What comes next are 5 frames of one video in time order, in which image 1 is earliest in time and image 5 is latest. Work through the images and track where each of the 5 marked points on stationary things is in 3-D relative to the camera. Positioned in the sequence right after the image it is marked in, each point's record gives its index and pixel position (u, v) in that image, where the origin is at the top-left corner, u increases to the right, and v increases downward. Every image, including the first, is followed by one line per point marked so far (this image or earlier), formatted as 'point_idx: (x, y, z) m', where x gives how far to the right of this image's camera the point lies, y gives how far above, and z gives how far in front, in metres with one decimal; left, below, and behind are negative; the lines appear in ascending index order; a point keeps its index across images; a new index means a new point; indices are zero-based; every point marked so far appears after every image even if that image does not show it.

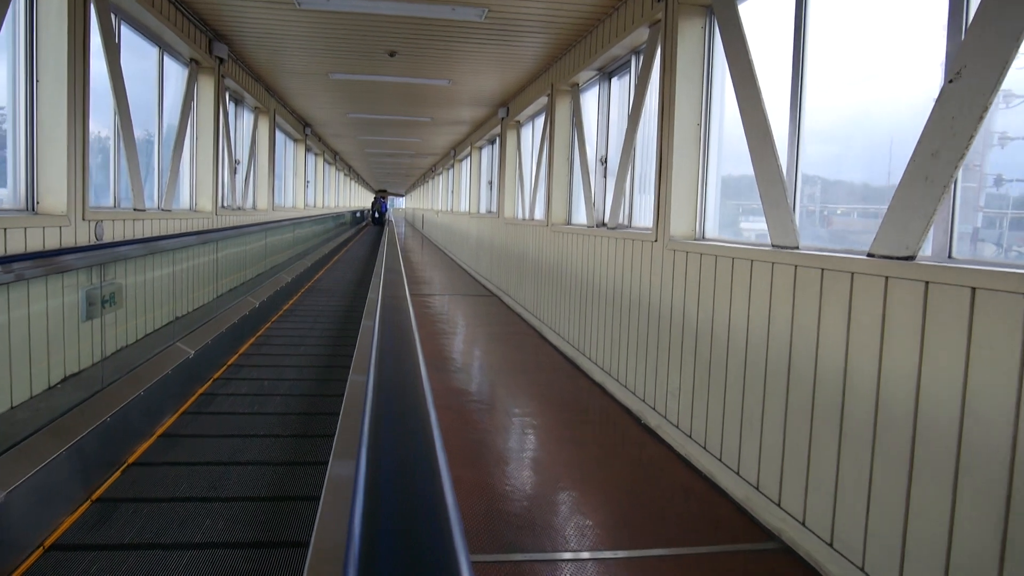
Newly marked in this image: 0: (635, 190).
0: (+0.9, +0.7, +4.9) m
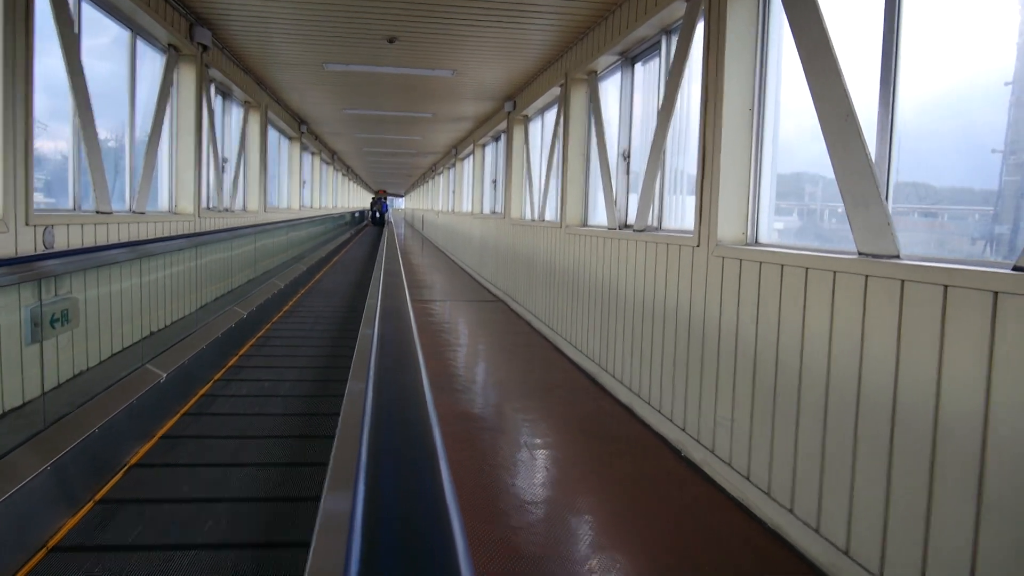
0: (+1.0, +0.6, +4.3) m
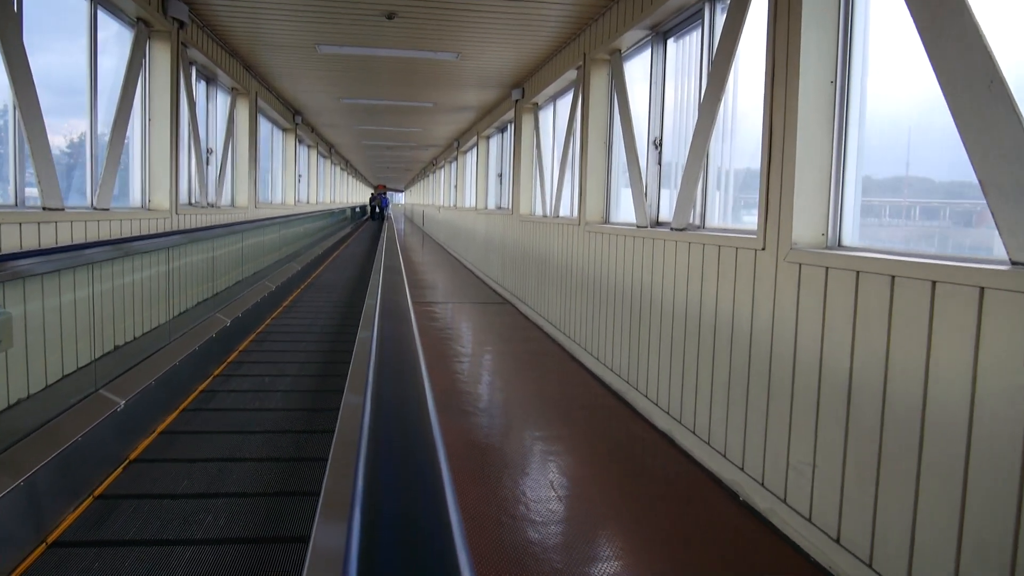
0: (+1.1, +0.6, +3.7) m
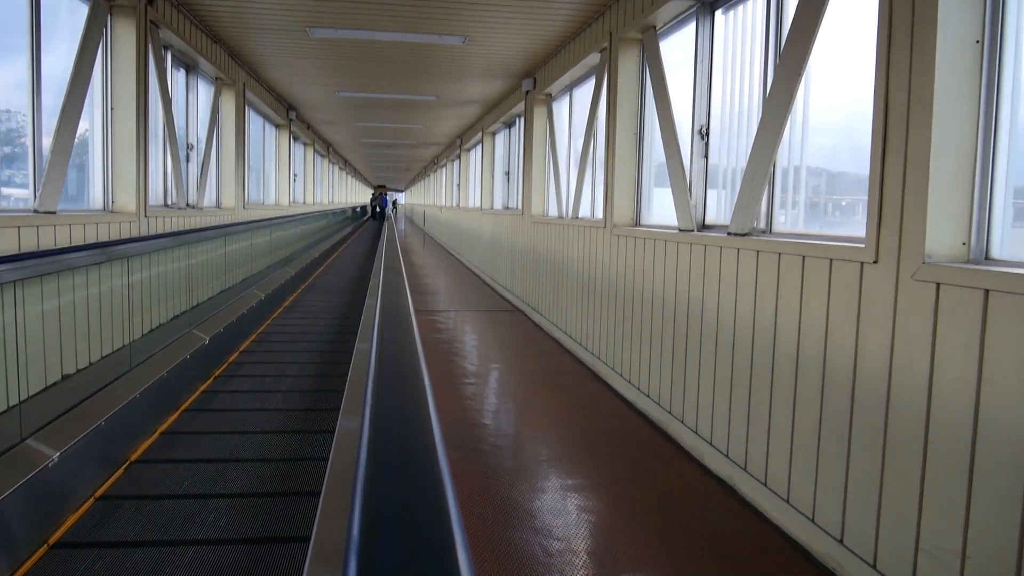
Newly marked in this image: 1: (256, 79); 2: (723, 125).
0: (+1.2, +0.5, +3.1) m
1: (-3.0, +2.5, +8.2) m
2: (+1.1, +0.8, +3.6) m
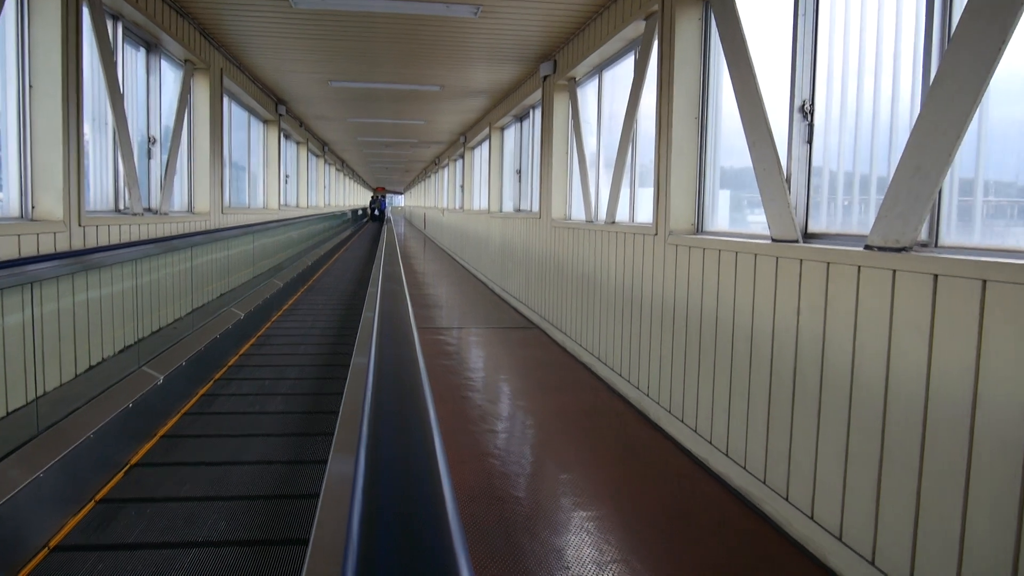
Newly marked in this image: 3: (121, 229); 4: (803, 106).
0: (+1.3, +0.4, +2.2) m
1: (-2.9, +2.3, +7.3) m
2: (+1.2, +0.7, +2.7) m
3: (-2.7, +0.4, +4.9) m
4: (+1.2, +0.7, +2.8) m
